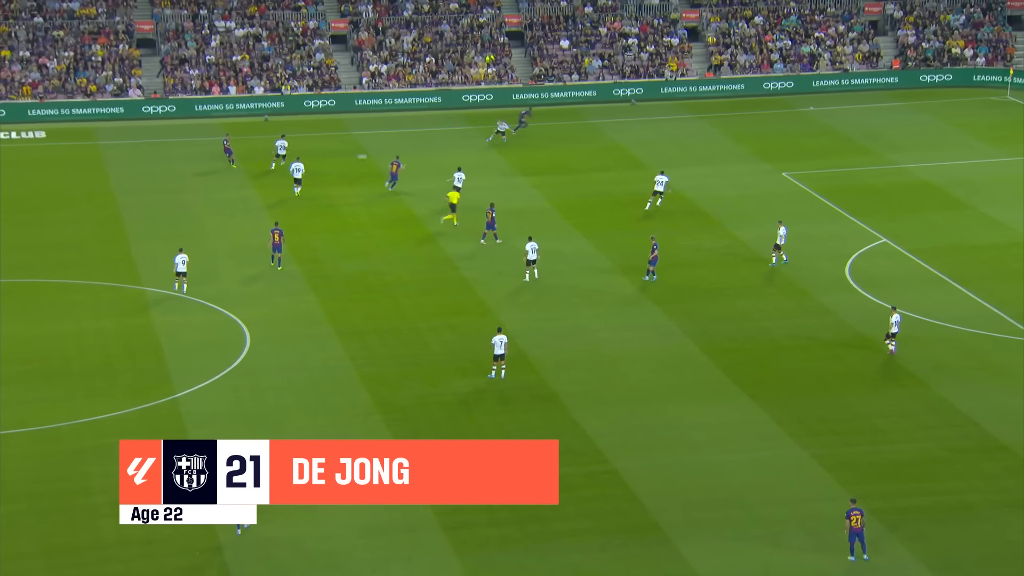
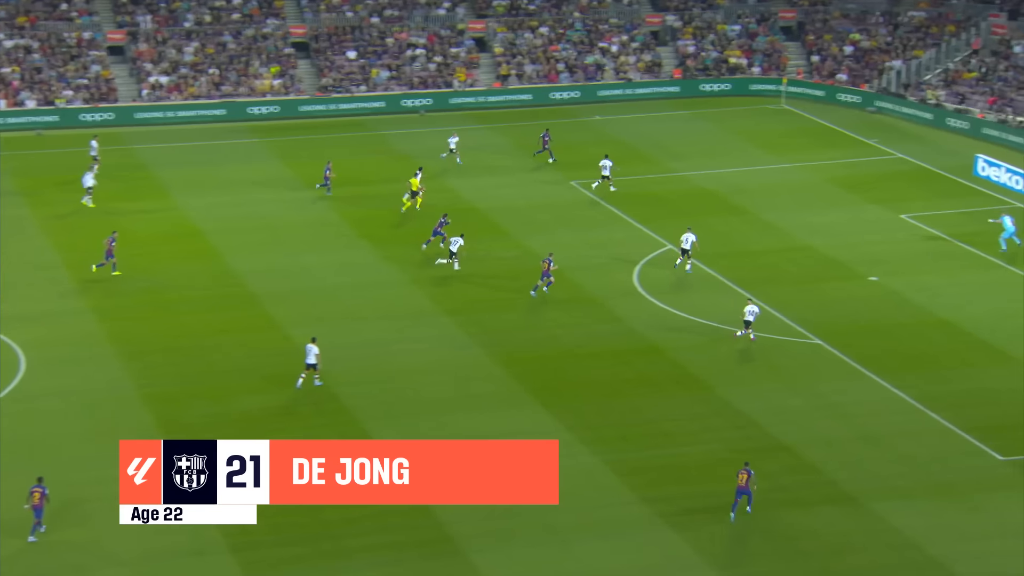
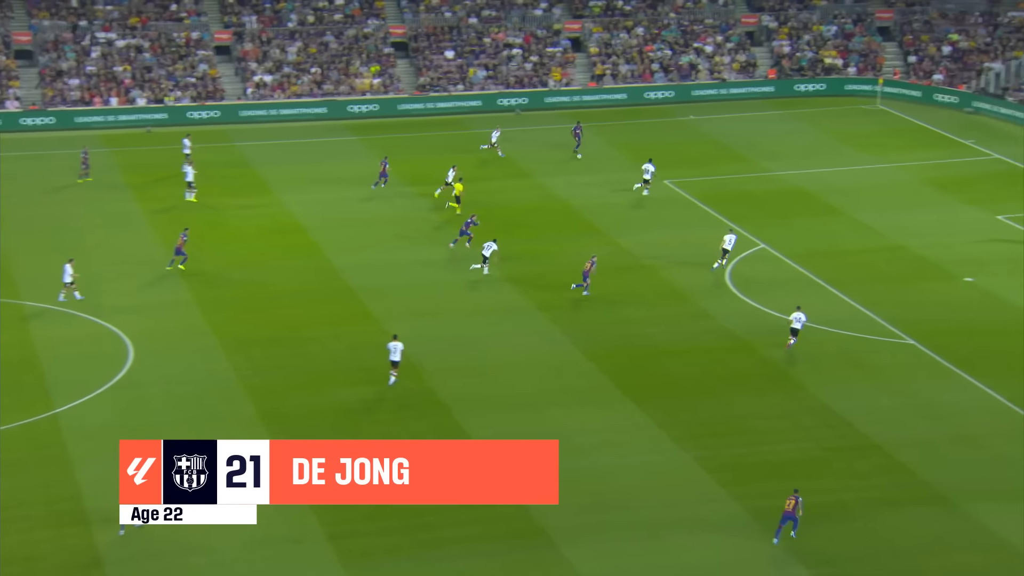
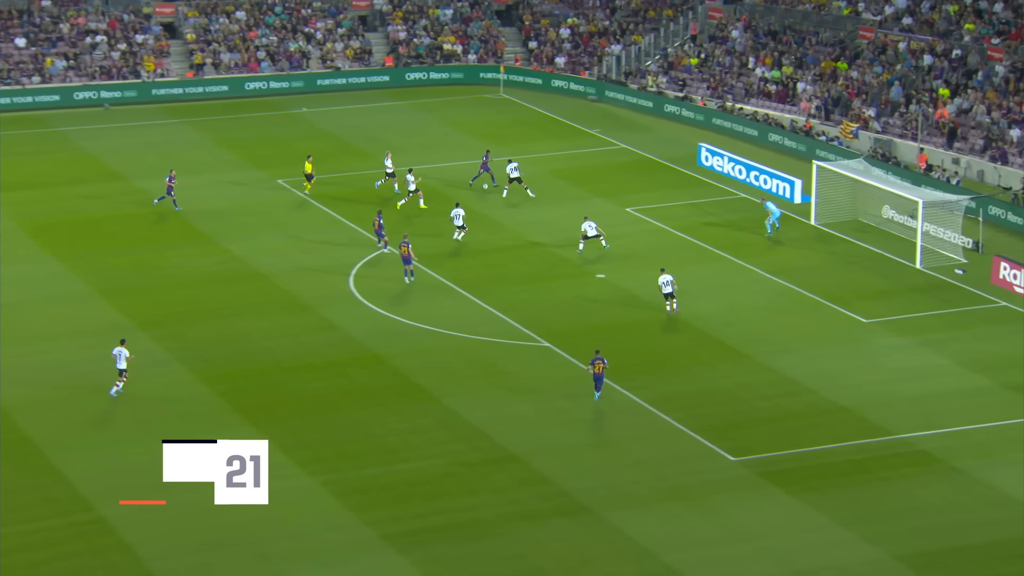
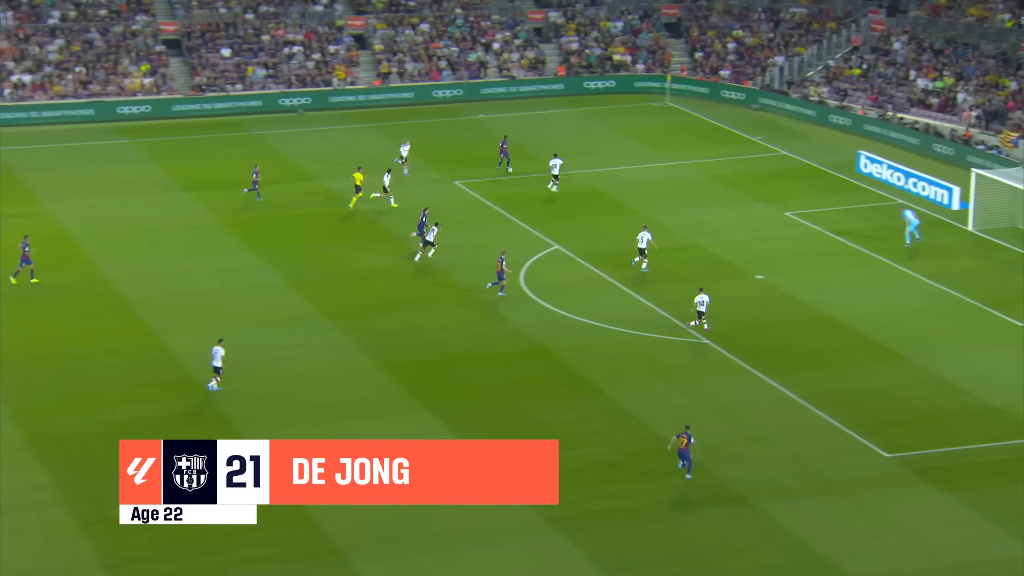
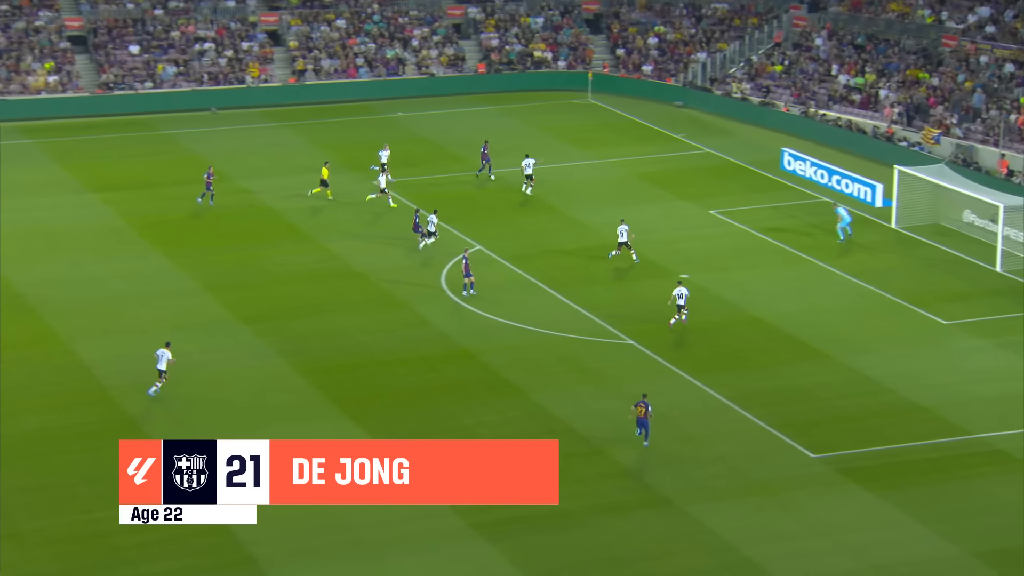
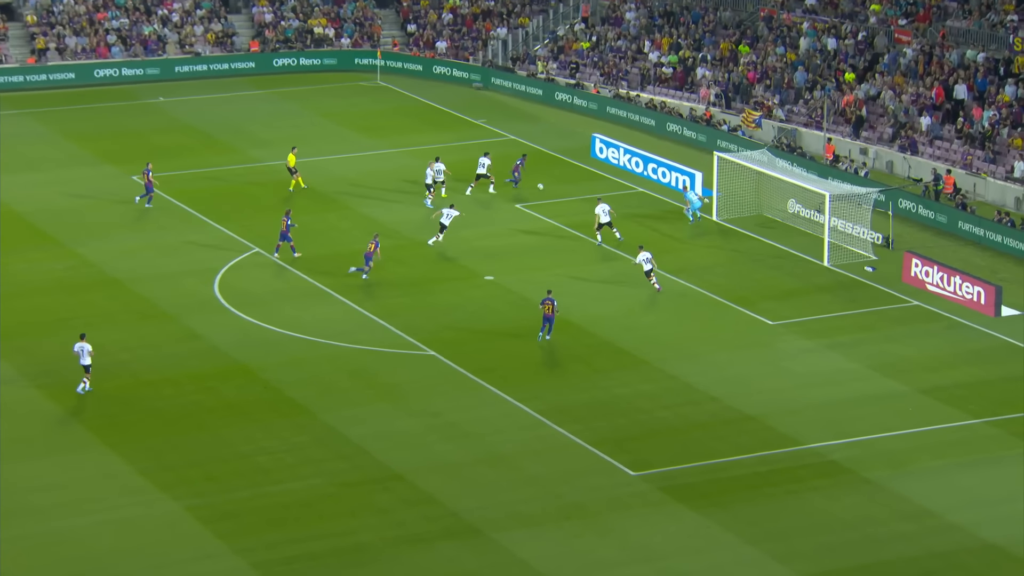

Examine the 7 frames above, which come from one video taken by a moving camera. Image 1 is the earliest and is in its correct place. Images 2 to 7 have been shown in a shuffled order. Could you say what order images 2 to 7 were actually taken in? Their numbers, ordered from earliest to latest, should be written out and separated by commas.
3, 2, 5, 6, 4, 7
